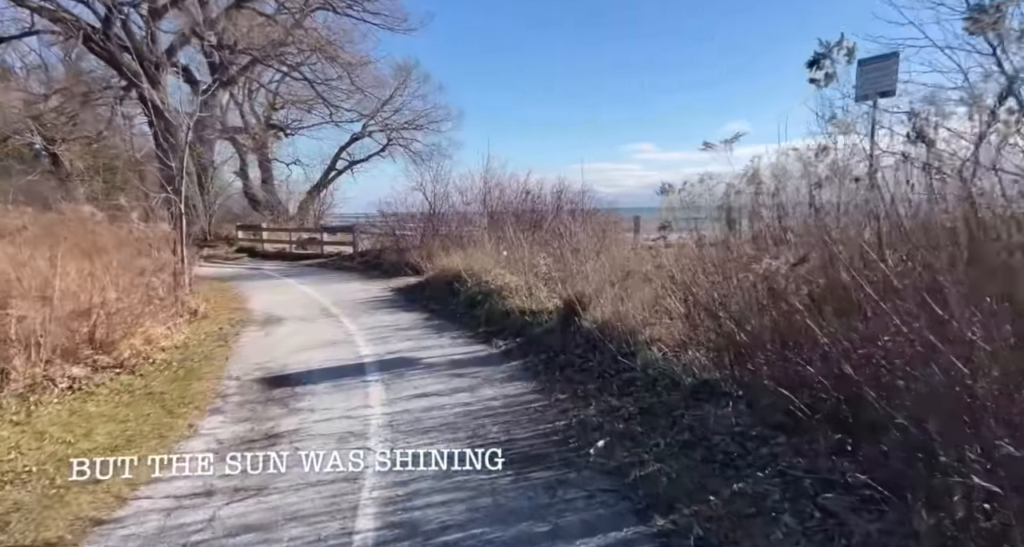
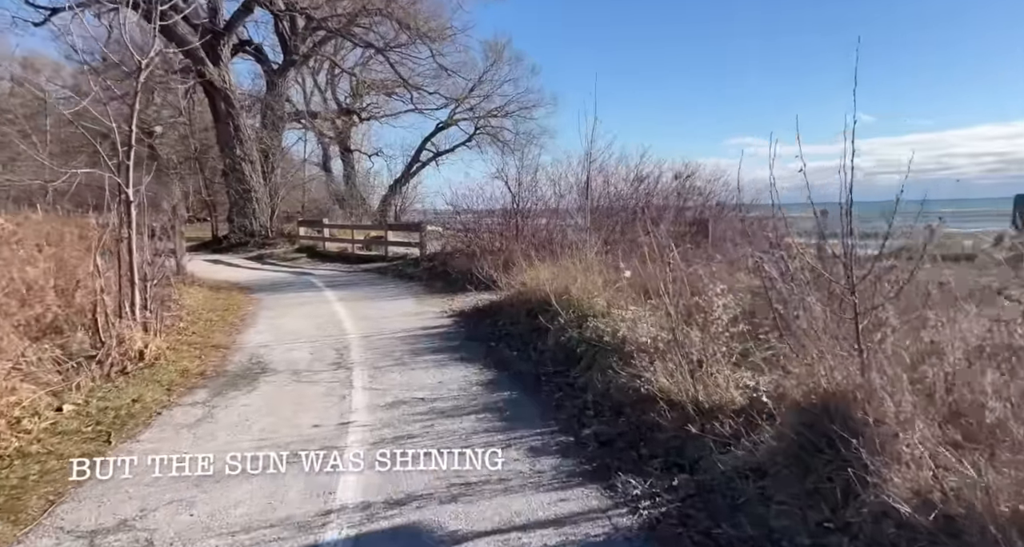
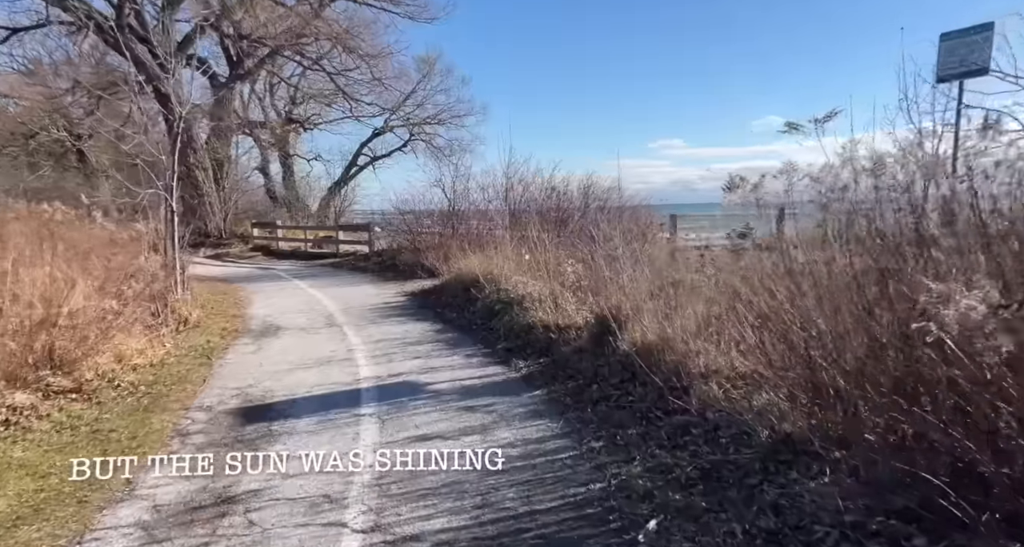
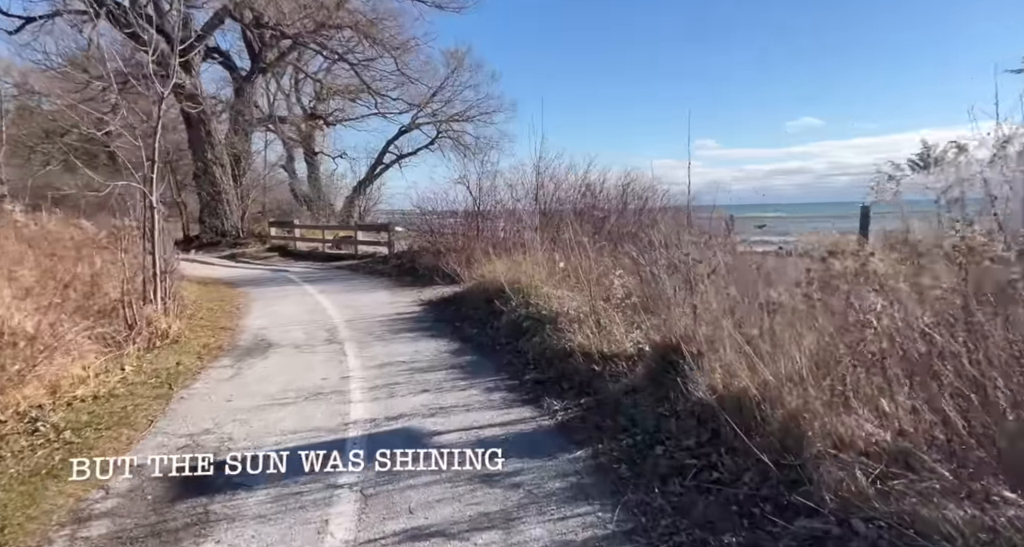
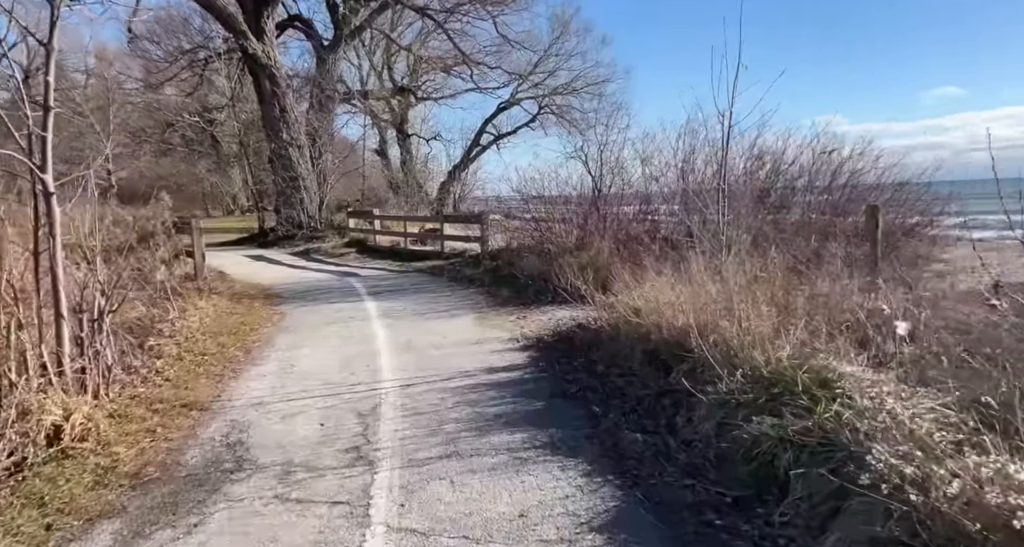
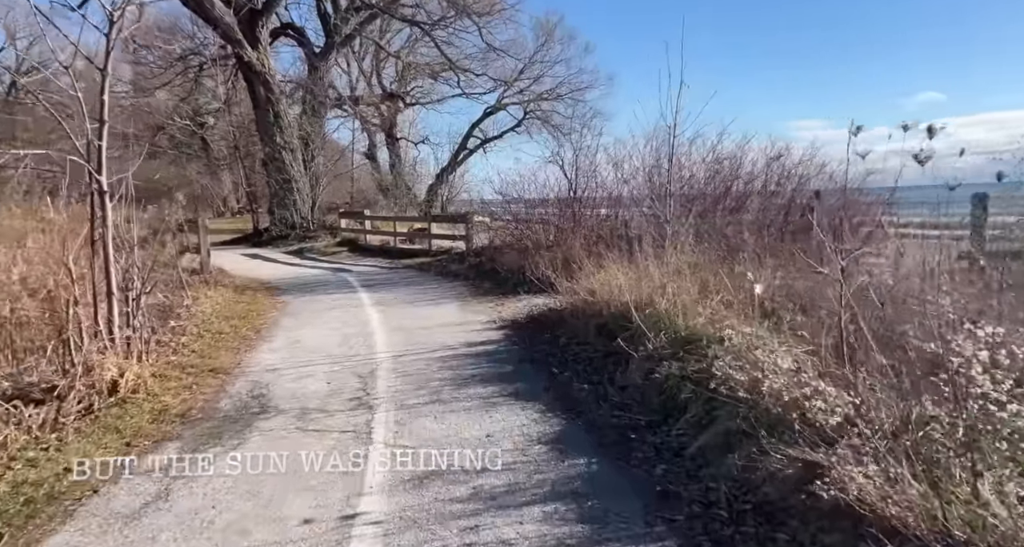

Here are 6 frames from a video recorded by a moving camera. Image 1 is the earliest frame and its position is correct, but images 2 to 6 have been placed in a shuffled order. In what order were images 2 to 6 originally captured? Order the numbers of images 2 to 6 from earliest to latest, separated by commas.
3, 4, 2, 6, 5
